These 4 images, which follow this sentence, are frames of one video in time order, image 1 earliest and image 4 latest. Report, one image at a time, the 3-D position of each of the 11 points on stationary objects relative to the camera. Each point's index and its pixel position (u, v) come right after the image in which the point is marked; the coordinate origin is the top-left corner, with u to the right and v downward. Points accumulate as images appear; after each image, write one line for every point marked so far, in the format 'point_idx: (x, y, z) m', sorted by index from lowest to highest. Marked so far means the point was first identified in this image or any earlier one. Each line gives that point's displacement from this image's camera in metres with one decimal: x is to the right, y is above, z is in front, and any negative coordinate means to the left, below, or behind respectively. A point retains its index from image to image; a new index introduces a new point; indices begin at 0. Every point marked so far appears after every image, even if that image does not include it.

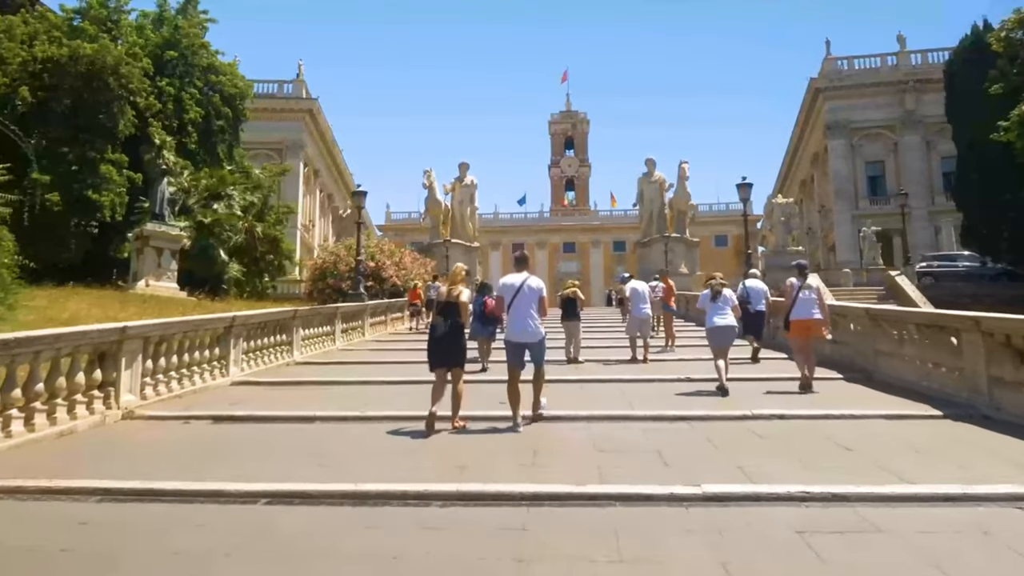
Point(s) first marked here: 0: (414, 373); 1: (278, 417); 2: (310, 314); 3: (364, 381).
0: (-1.6, -1.4, +11.4) m
1: (-2.5, -1.4, +7.3) m
2: (-4.0, -0.5, +13.5) m
3: (-2.2, -1.4, +10.1) m
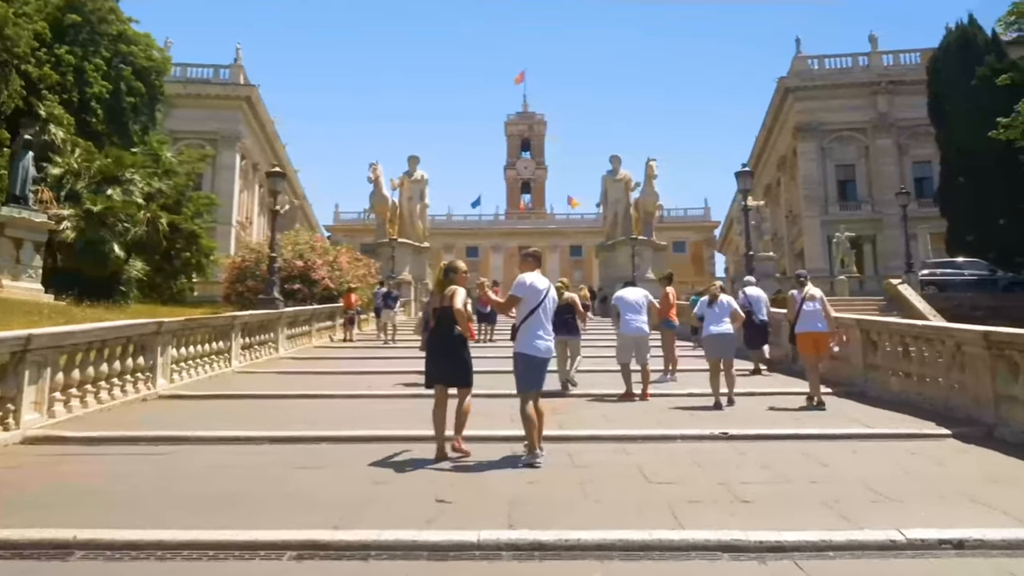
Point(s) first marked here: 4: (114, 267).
0: (-2.2, -1.5, +8.0) m
1: (-2.8, -1.4, +3.8) m
2: (-4.8, -0.6, +9.9) m
3: (-2.7, -1.4, +6.7) m
4: (-11.6, +0.6, +19.7) m
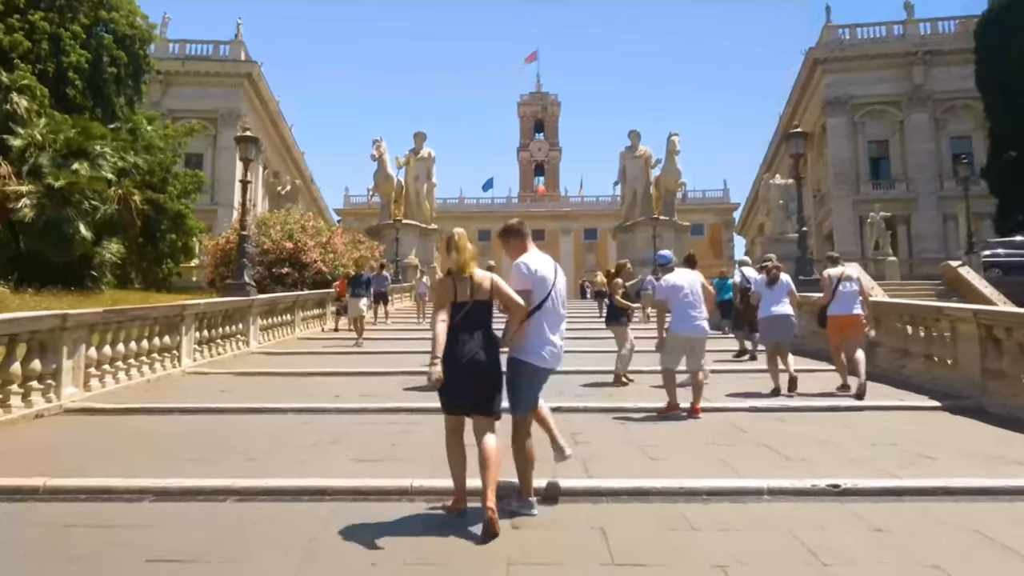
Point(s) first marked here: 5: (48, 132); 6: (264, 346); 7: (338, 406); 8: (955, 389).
0: (-2.2, -1.3, +6.0) m
1: (-2.9, -1.4, +1.8) m
2: (-4.7, -0.4, +7.9) m
3: (-2.7, -1.3, +4.7) m
4: (-11.3, +1.0, +17.8) m
5: (-13.1, +4.4, +19.1) m
6: (-4.7, -1.1, +12.9) m
7: (-1.8, -1.3, +7.1) m
8: (+4.8, -1.1, +7.4) m
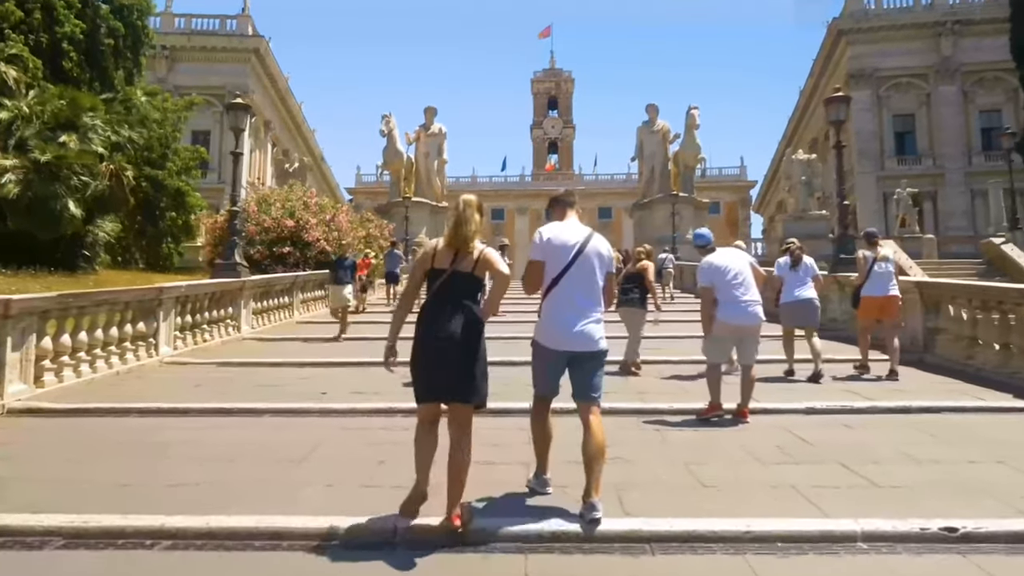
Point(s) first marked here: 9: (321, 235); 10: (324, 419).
0: (-2.1, -1.2, +5.0) m
1: (-2.9, -1.3, +0.9) m
2: (-4.5, -0.2, +7.0) m
3: (-2.6, -1.2, +3.7) m
4: (-11.0, +1.5, +16.9) m
5: (-12.7, +4.9, +18.2) m
6: (-4.5, -0.8, +12.0) m
7: (-1.7, -1.1, +6.2) m
8: (+4.9, -0.9, +6.3) m
9: (-5.5, +1.5, +19.6) m
10: (-1.7, -1.1, +5.9) m
